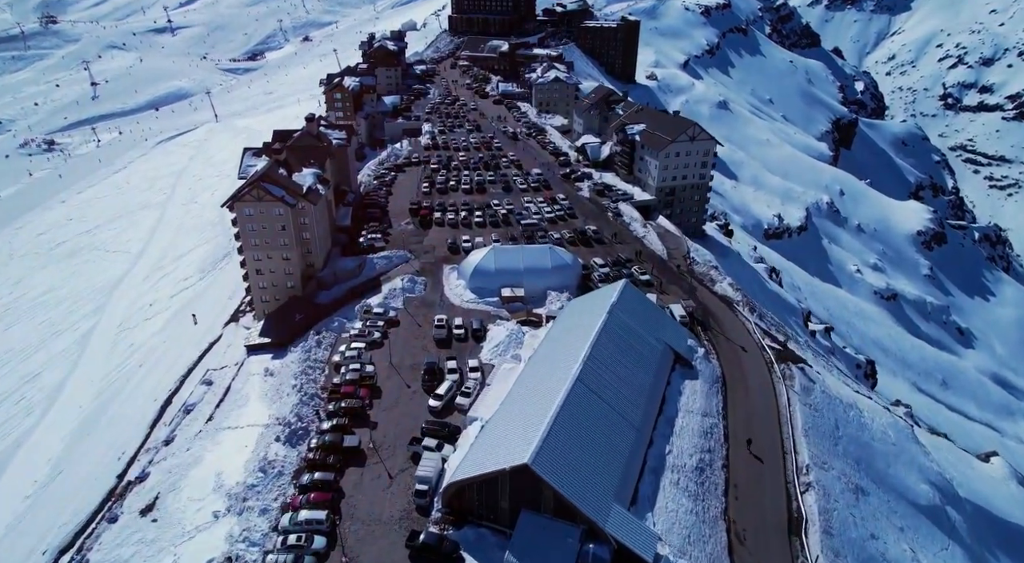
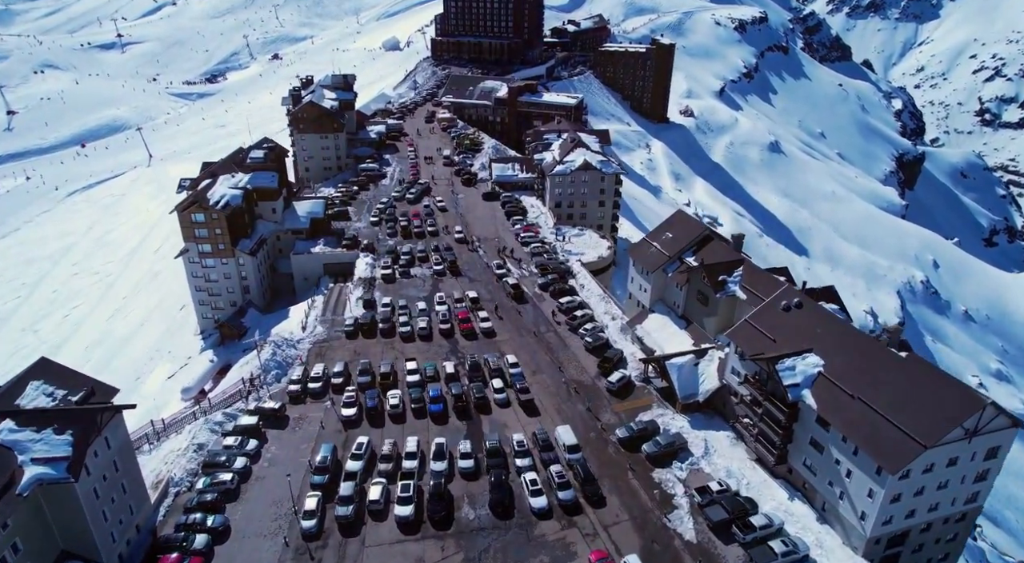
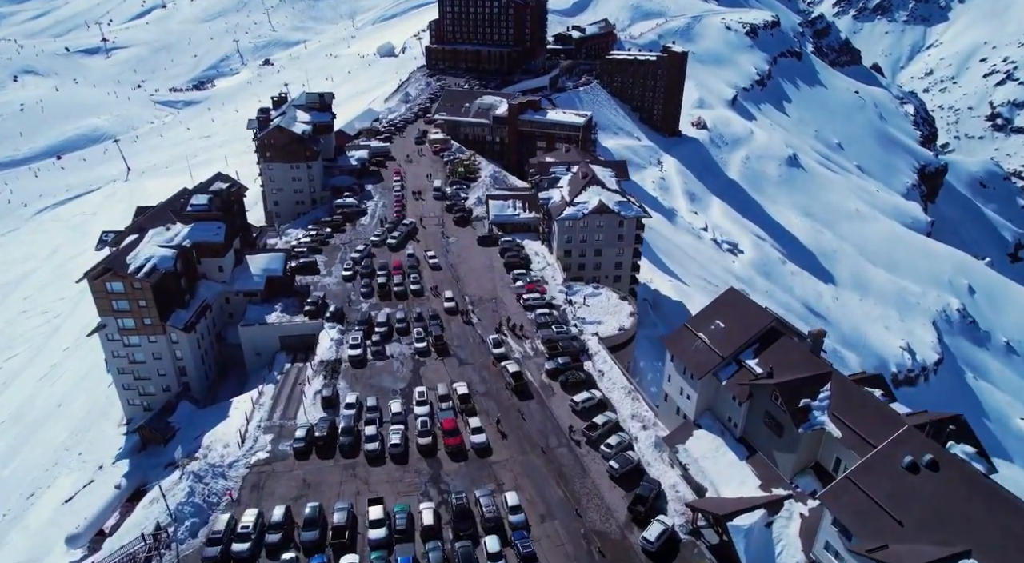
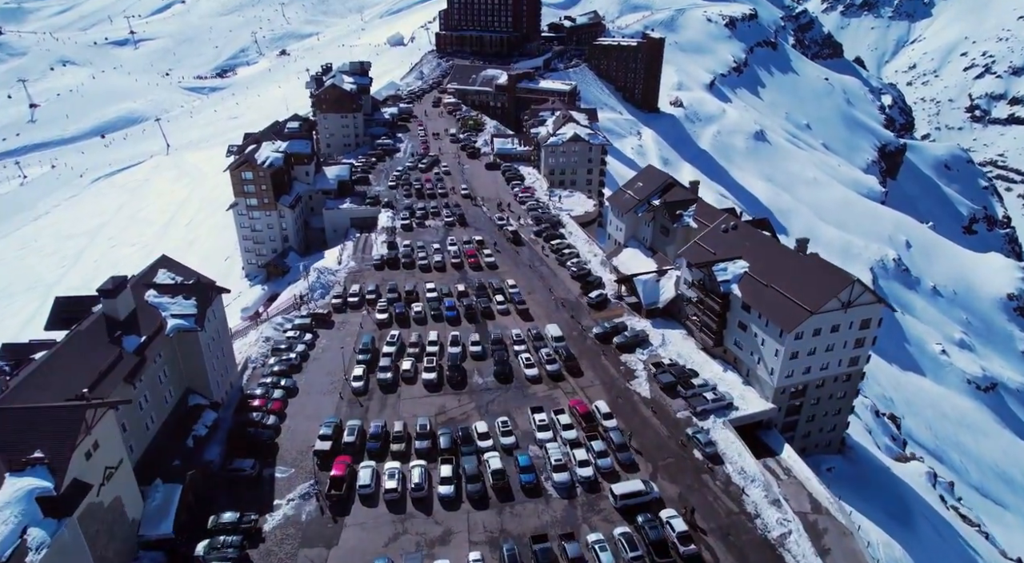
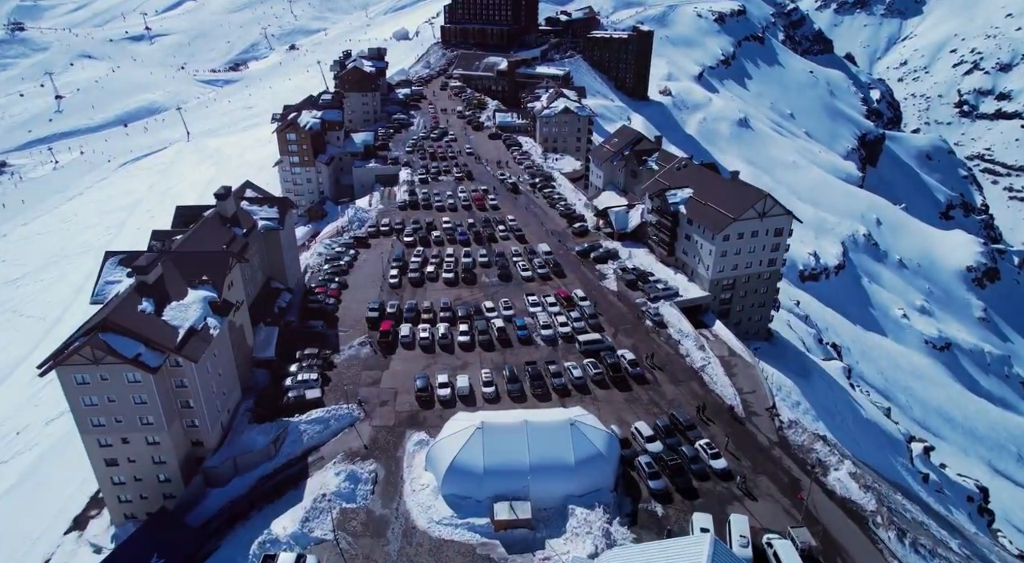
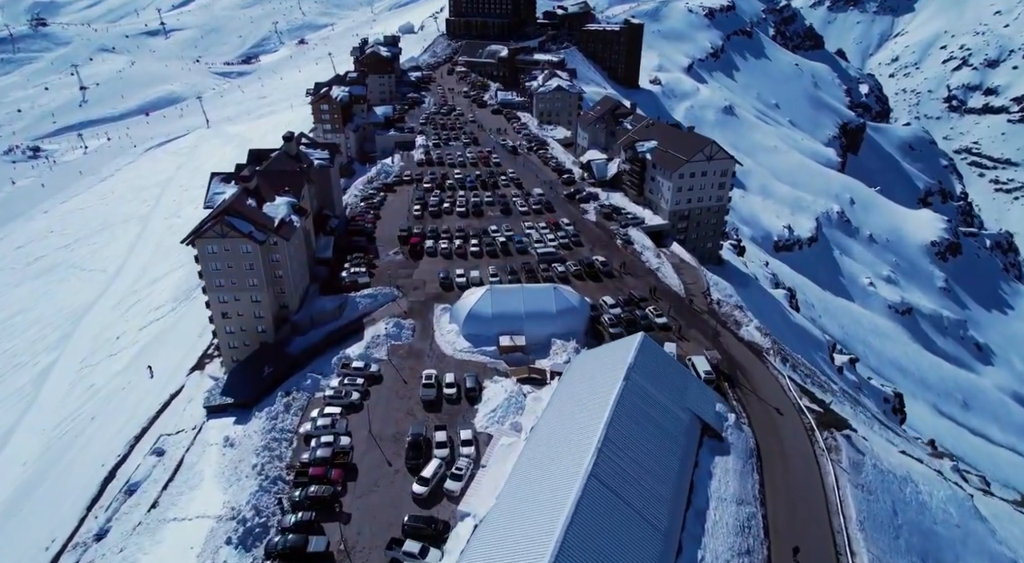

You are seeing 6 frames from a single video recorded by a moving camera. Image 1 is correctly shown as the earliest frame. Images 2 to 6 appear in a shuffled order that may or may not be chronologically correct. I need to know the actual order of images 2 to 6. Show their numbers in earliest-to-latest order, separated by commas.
6, 5, 4, 2, 3
